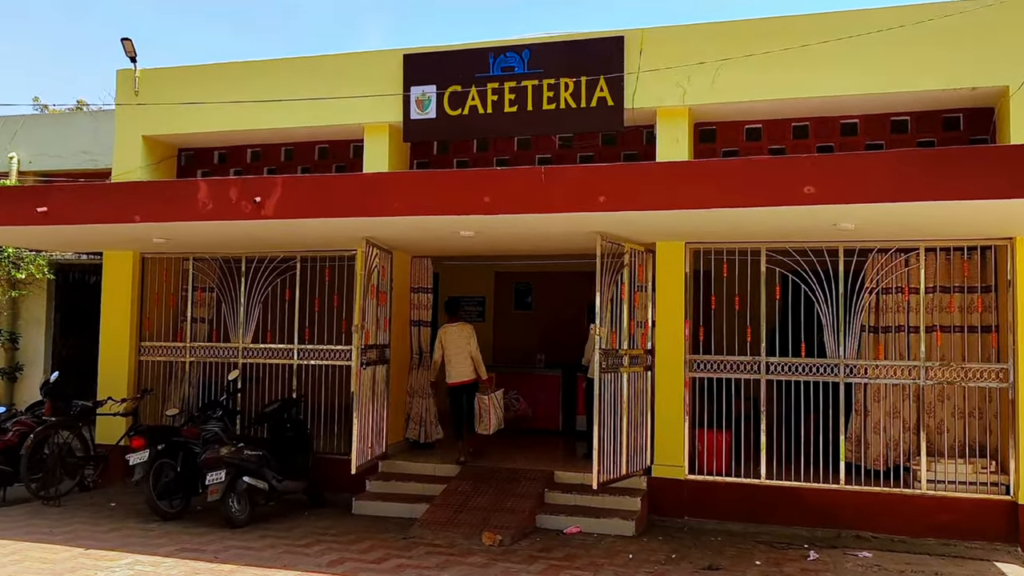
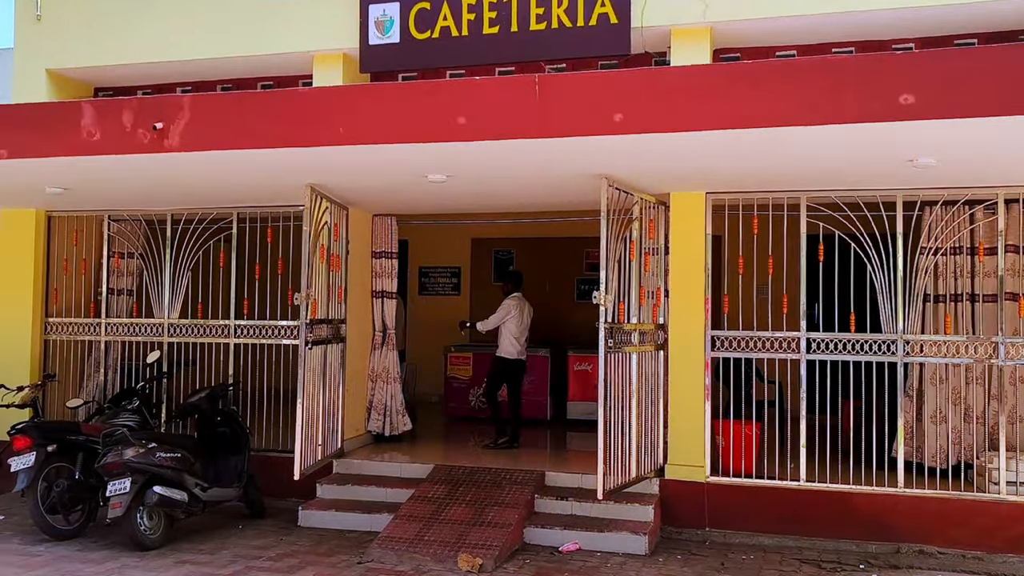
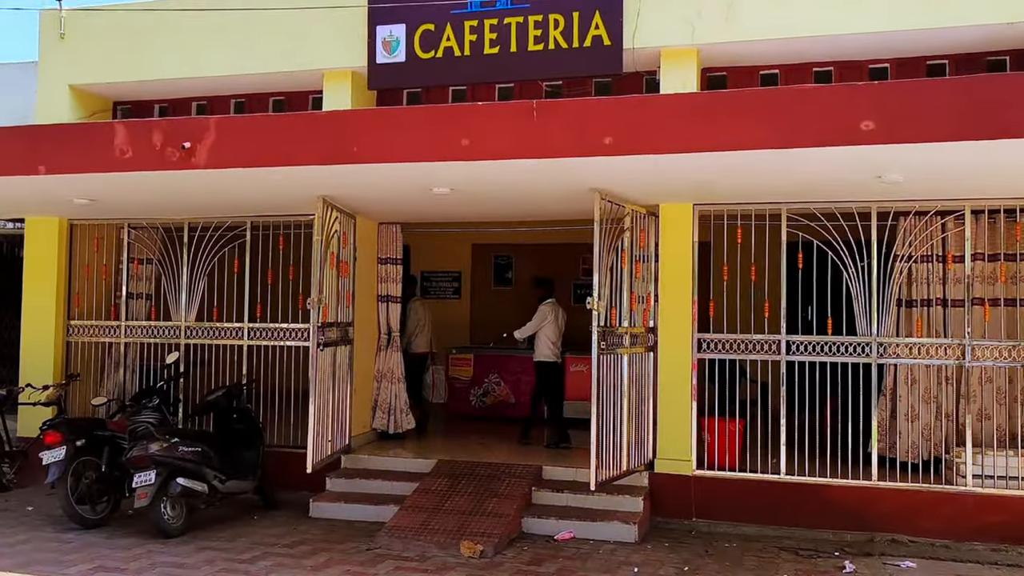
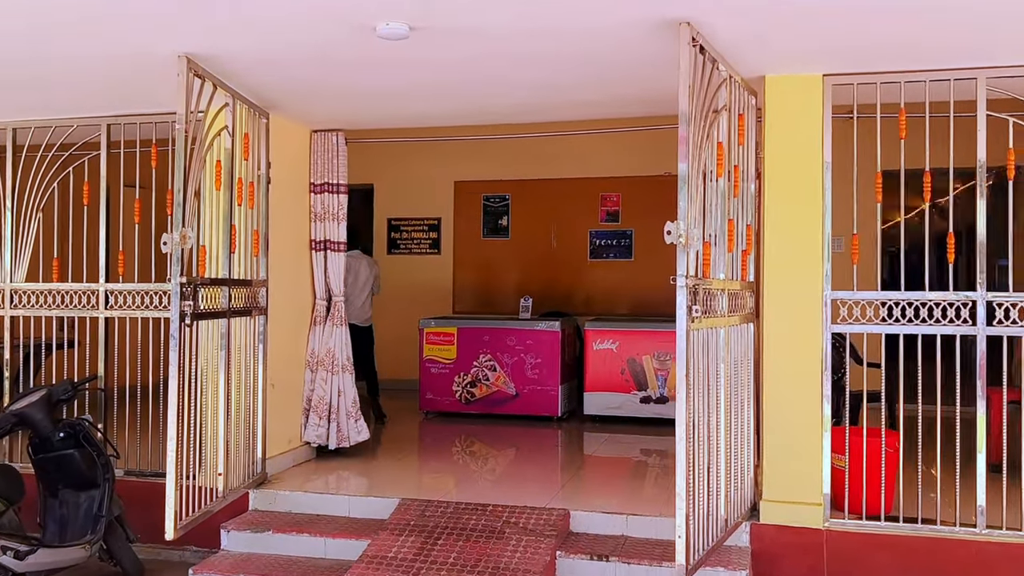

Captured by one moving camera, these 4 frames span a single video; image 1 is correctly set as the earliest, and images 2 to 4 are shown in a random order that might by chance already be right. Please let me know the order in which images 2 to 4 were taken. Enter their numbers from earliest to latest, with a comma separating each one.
3, 2, 4
